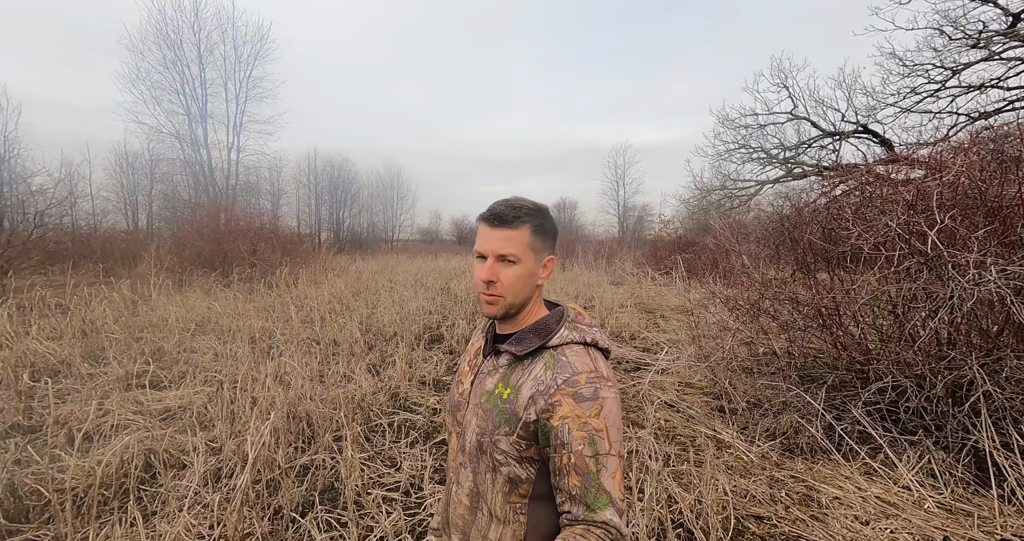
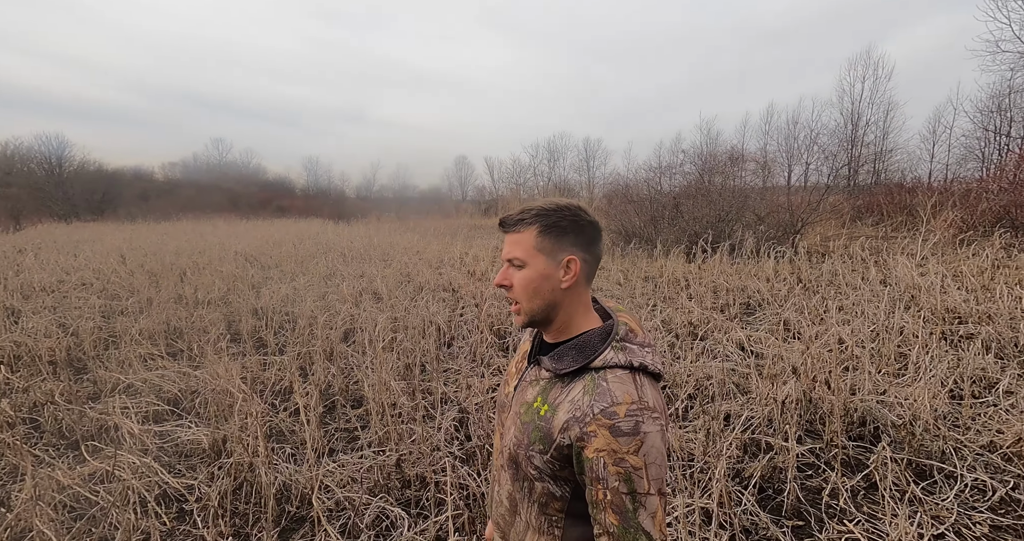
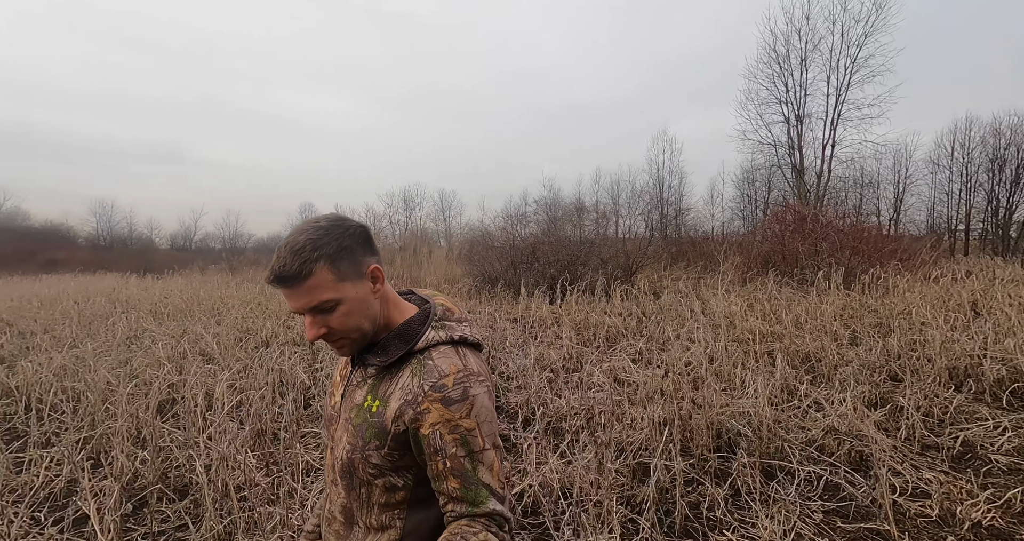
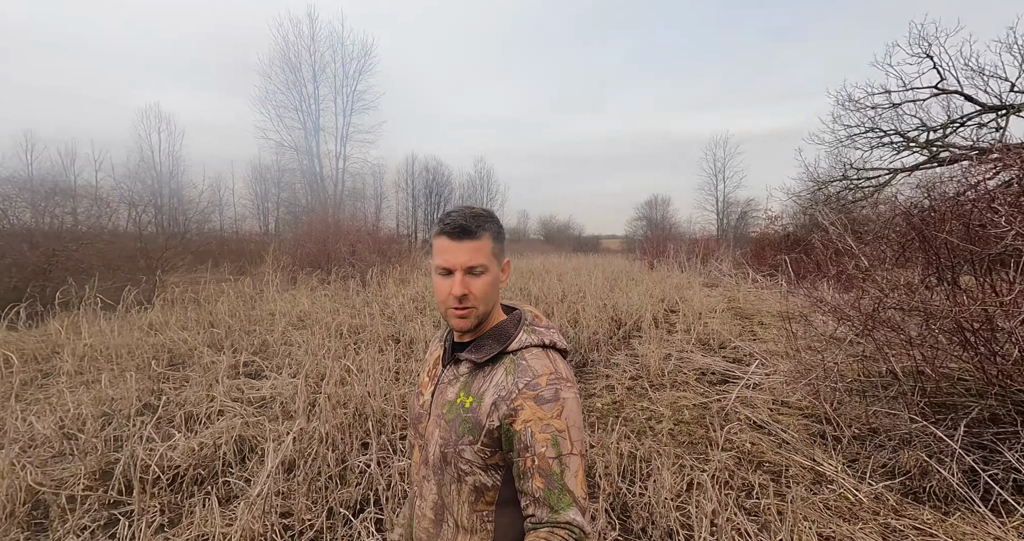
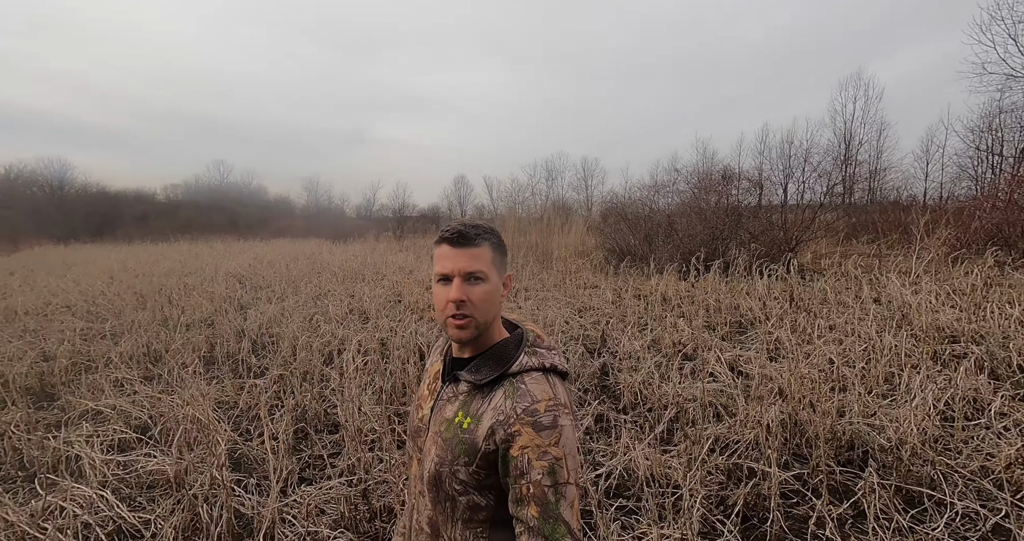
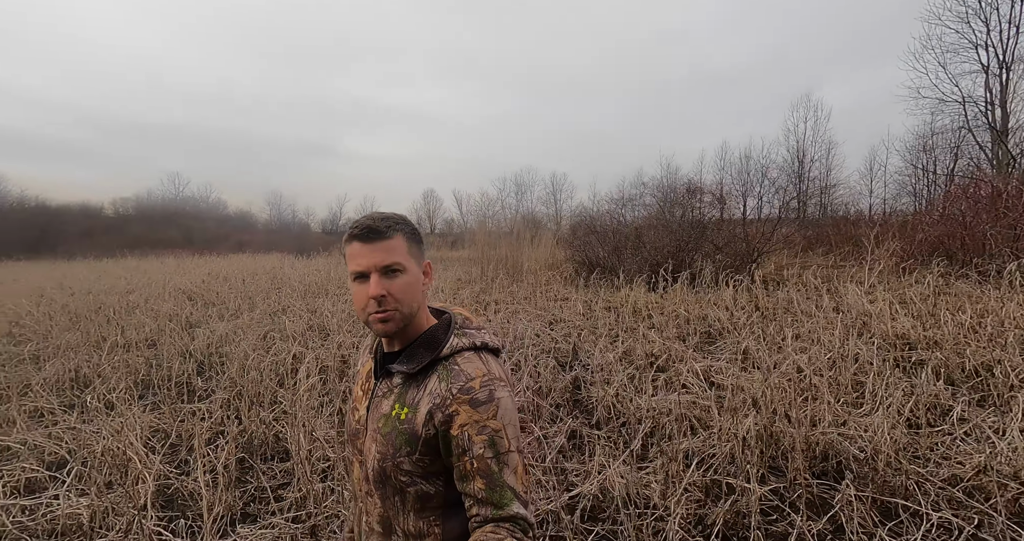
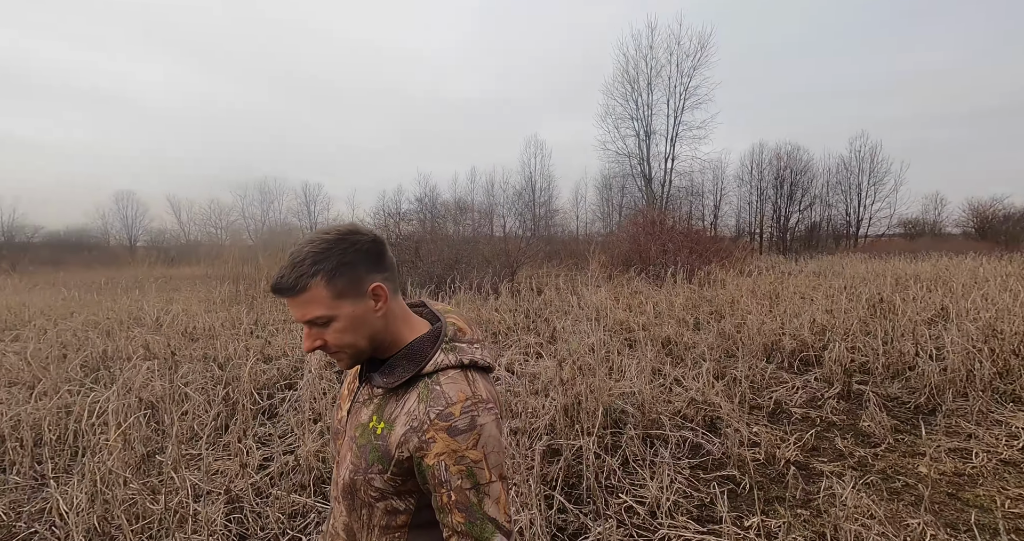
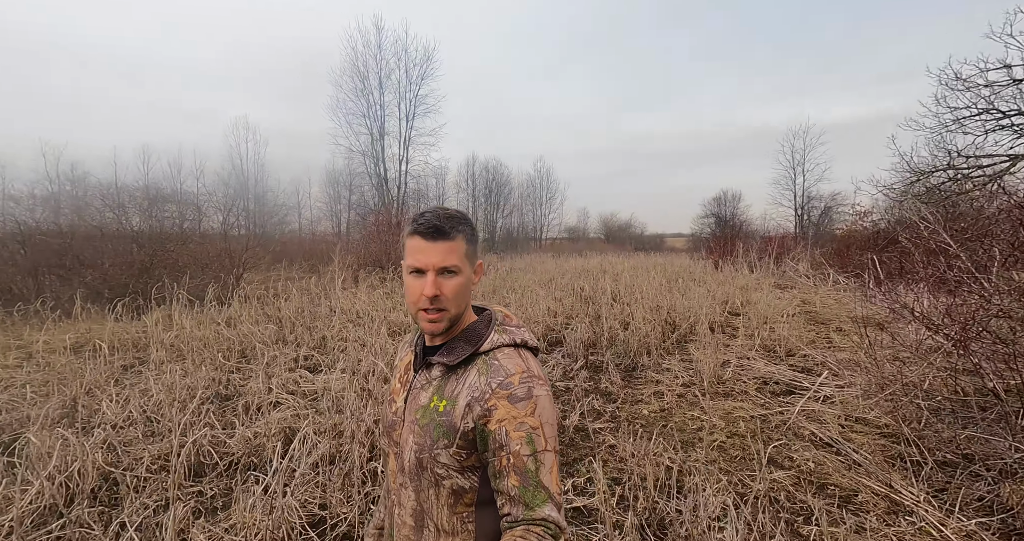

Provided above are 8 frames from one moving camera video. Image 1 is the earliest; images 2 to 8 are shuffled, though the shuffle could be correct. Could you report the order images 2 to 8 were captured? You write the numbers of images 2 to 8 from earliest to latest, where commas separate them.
4, 8, 7, 3, 6, 5, 2
